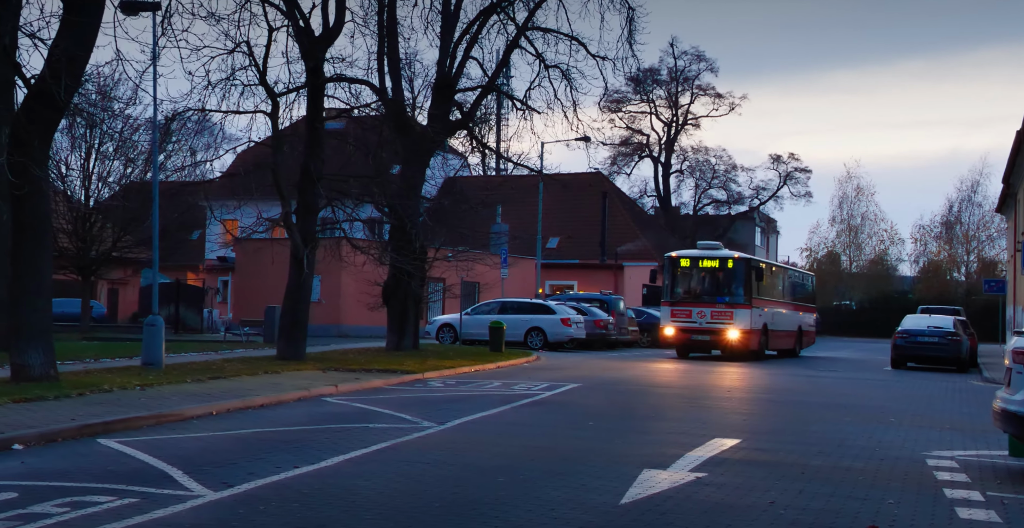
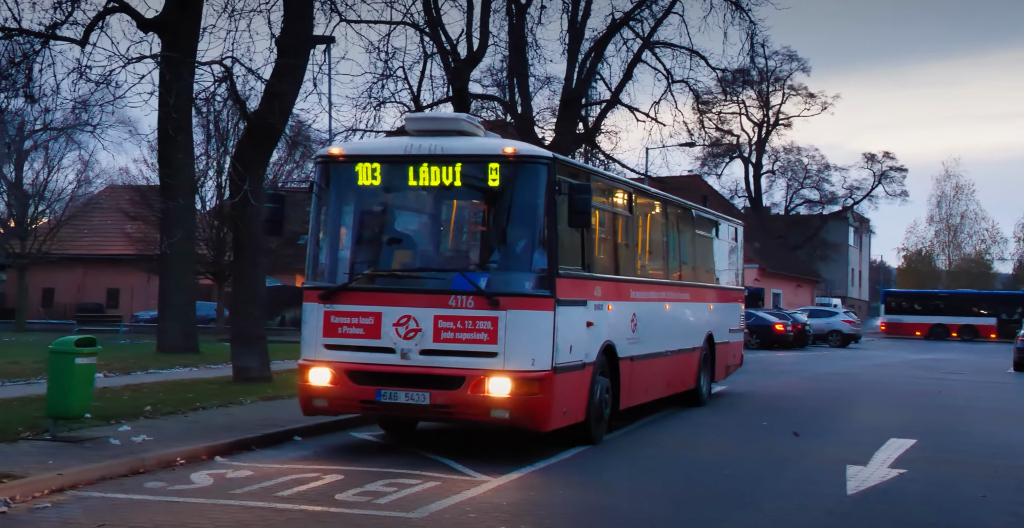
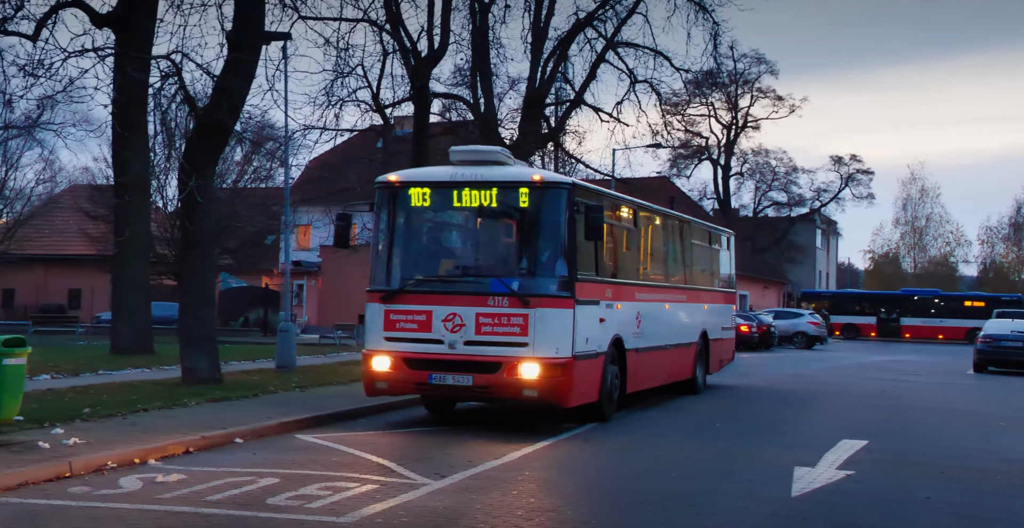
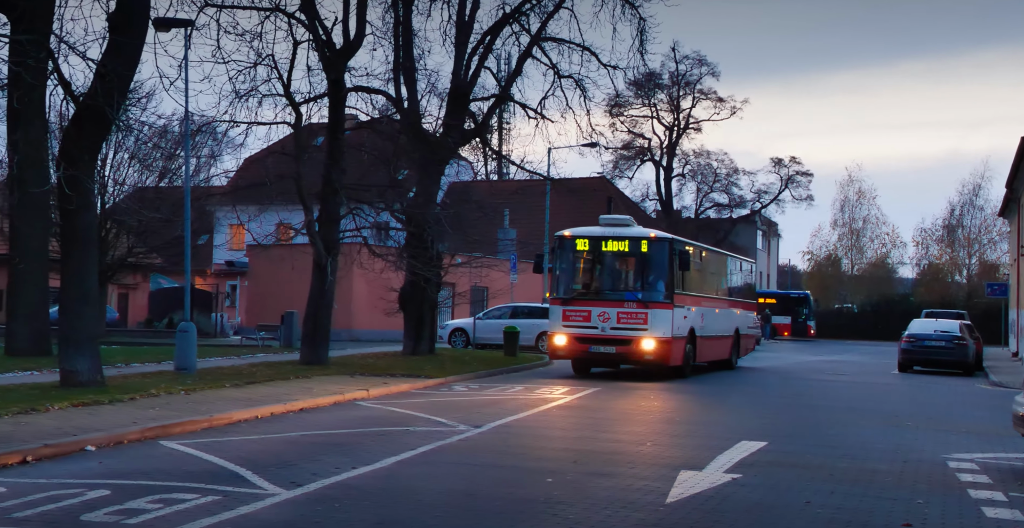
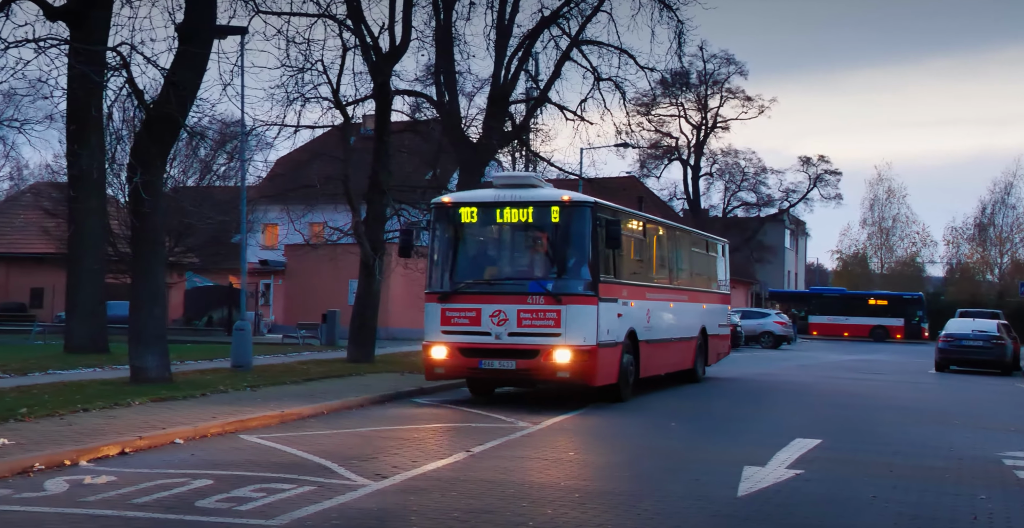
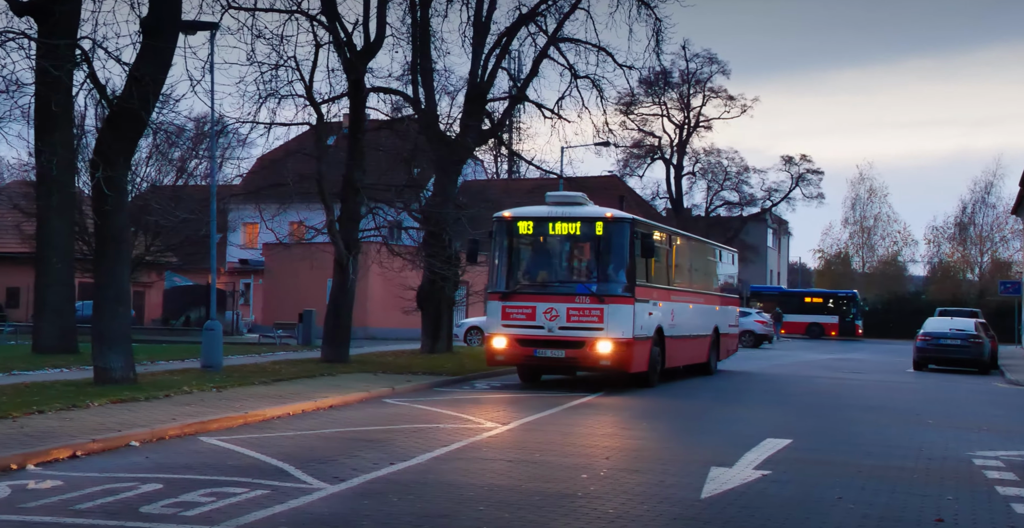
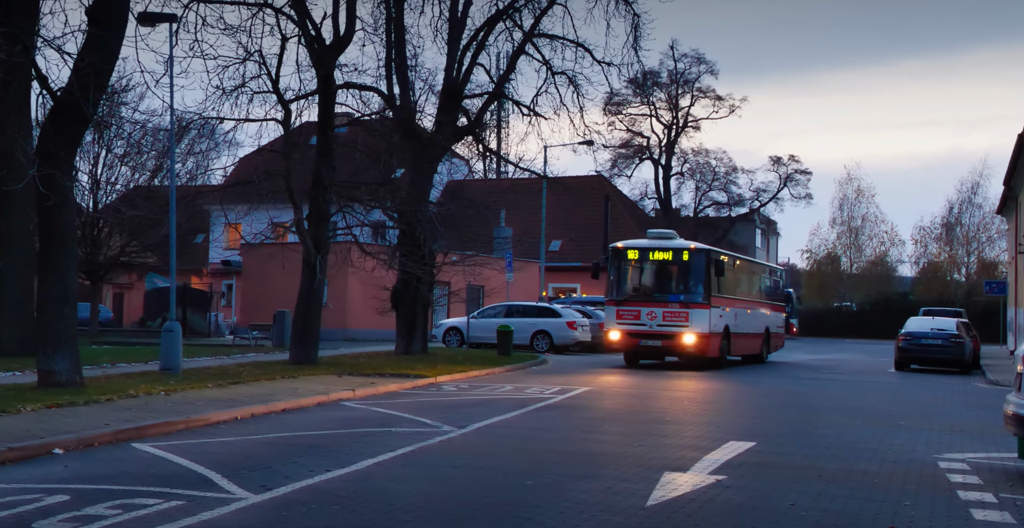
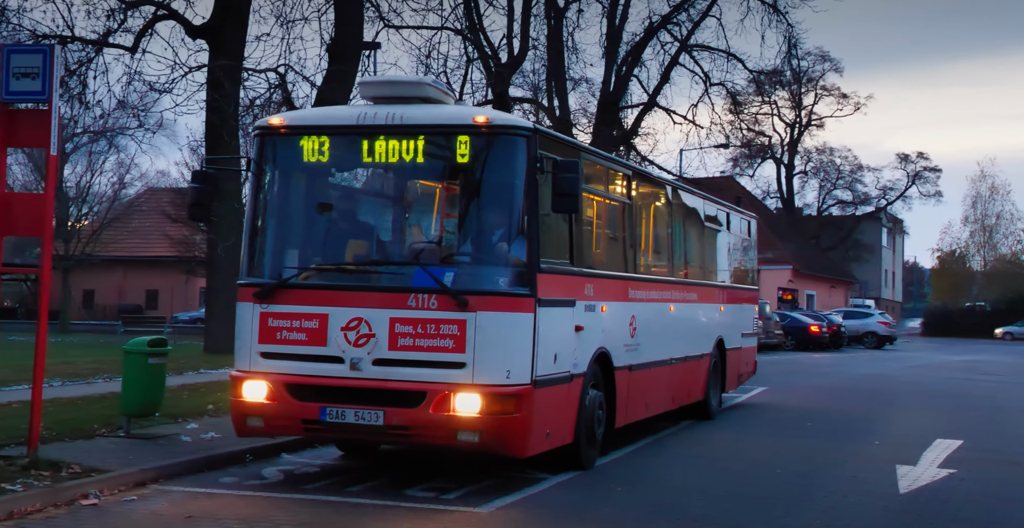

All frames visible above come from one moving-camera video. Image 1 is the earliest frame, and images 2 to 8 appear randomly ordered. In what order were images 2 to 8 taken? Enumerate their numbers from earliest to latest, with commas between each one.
7, 4, 6, 5, 3, 2, 8
